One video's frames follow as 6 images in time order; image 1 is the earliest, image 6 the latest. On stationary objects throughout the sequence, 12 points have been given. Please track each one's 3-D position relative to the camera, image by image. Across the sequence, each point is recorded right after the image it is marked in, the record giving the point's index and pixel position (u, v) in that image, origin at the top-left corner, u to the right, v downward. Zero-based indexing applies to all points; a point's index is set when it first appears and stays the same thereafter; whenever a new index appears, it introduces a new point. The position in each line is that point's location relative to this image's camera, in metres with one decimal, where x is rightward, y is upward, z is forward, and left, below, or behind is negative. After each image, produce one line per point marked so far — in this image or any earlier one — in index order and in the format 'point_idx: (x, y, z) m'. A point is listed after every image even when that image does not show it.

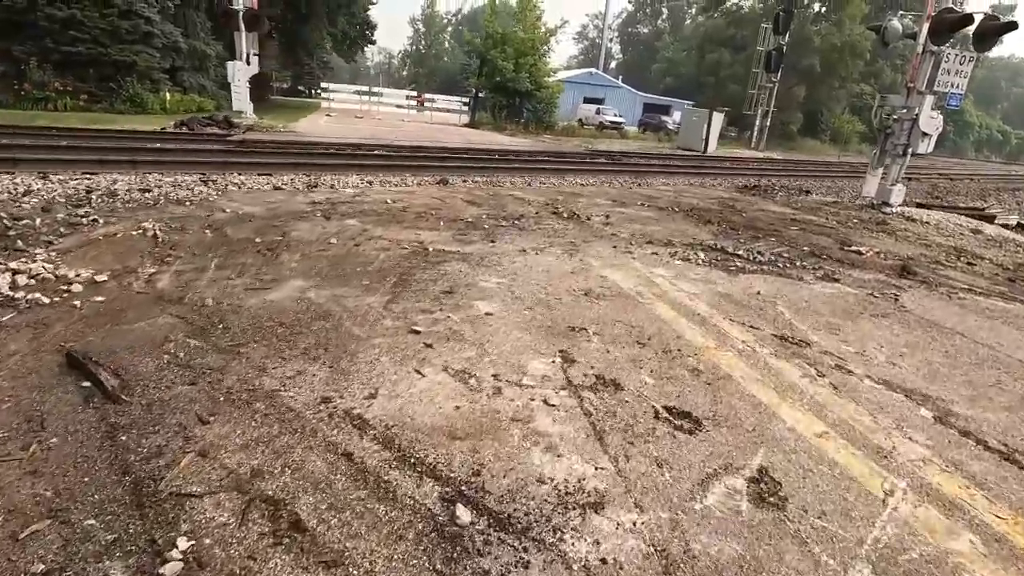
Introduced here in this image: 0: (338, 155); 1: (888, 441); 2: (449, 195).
0: (-4.4, +3.4, +13.6) m
1: (+2.1, -0.9, +3.0) m
2: (-1.1, +1.5, +8.7) m
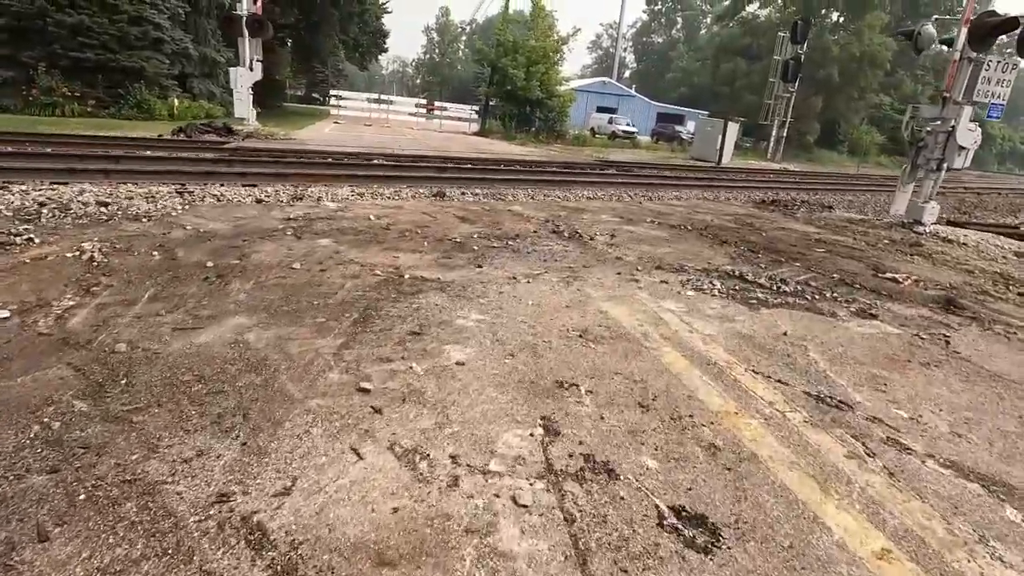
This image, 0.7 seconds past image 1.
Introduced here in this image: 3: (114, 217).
0: (-4.3, +3.0, +13.0) m
1: (+1.9, -1.2, +2.3) m
2: (-1.1, +1.2, +8.0) m
3: (-4.4, +0.8, +6.0) m
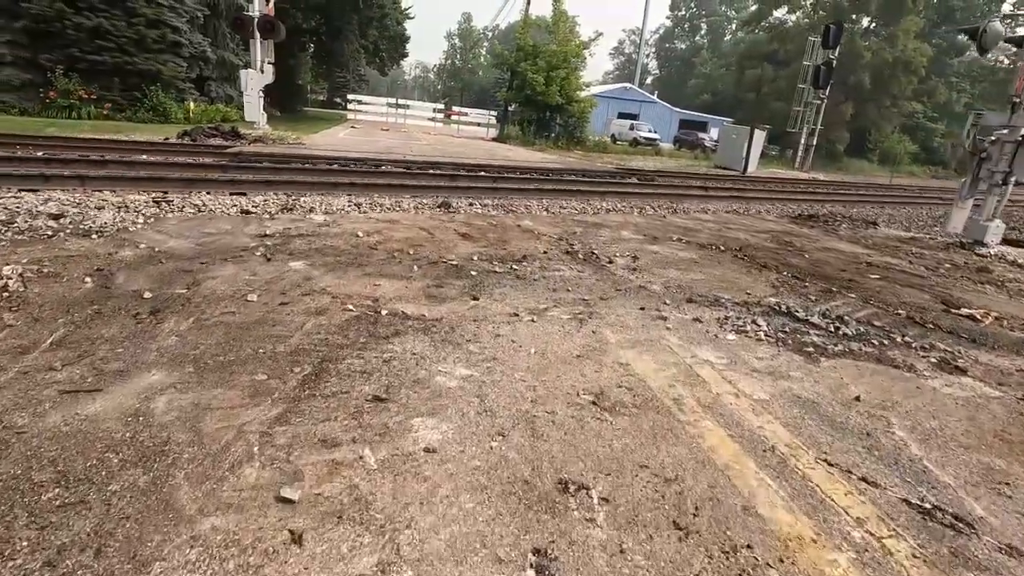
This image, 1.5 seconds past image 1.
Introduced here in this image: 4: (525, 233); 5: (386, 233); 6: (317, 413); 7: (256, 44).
0: (-4.0, +2.7, +12.3) m
1: (+1.8, -1.5, +1.3) m
2: (-1.0, +0.9, +7.2) m
3: (-4.4, +0.5, +5.2) m
4: (+0.2, +0.7, +7.1) m
5: (-1.5, +0.6, +6.4) m
6: (-1.0, -0.6, +2.8) m
7: (-9.4, +8.9, +19.7) m
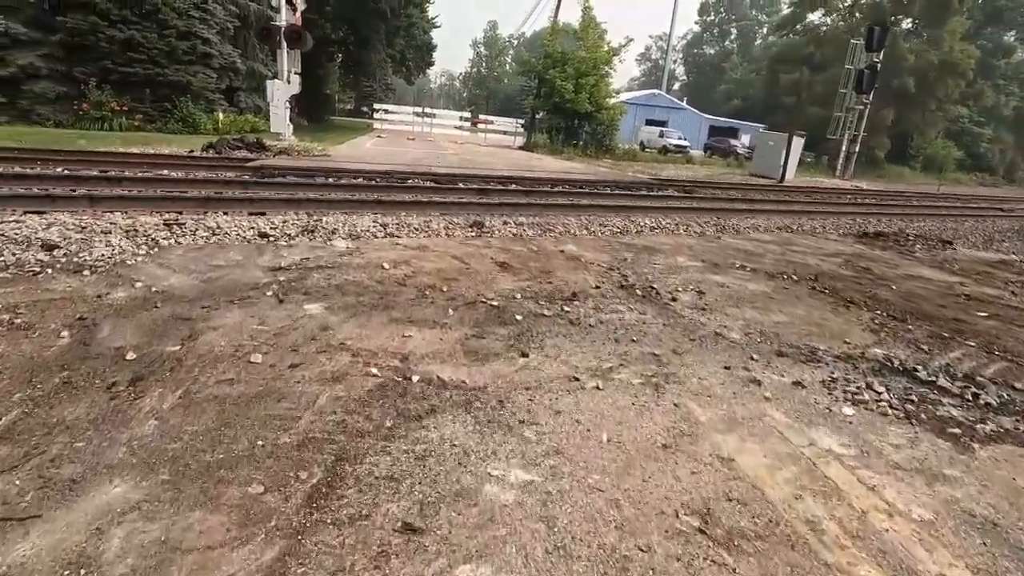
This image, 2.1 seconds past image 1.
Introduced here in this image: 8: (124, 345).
0: (-3.2, +2.3, +11.6) m
1: (+2.1, -1.8, +0.4) m
2: (-0.4, +0.4, +6.4) m
3: (-4.0, +0.2, +4.6) m
4: (+0.7, +0.3, +6.3) m
5: (-1.0, +0.2, +5.6) m
6: (-0.7, -1.0, +2.0) m
7: (-8.3, +8.4, +19.3) m
8: (-2.5, -0.4, +3.5) m
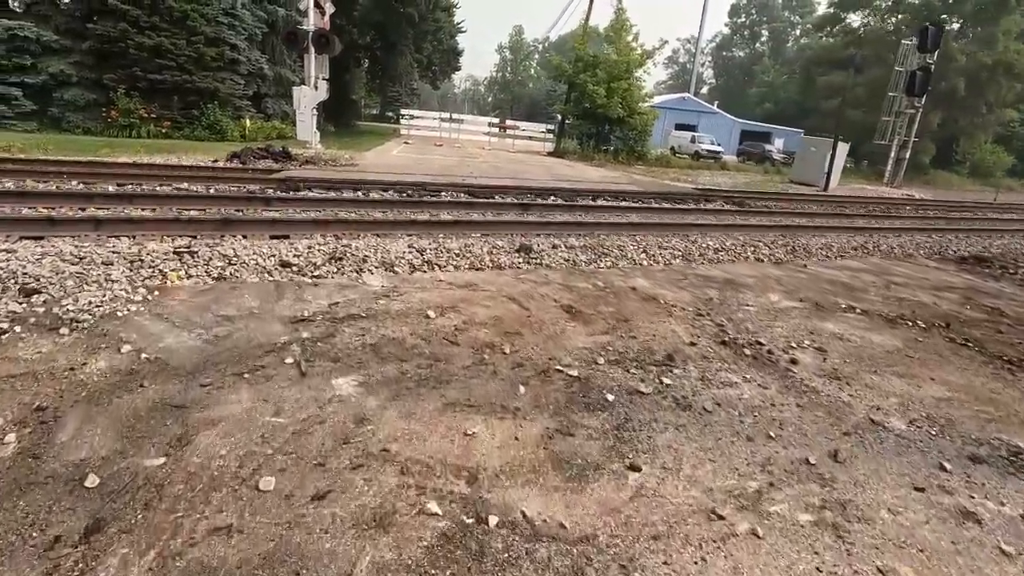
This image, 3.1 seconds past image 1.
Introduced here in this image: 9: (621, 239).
0: (-2.4, +1.8, +10.7) m
1: (+2.5, -2.3, -0.8) m
2: (+0.2, 0.0, +5.4) m
3: (-3.4, -0.2, +3.7) m
4: (+1.3, -0.2, +5.2) m
5: (-0.4, -0.2, +4.6) m
6: (-0.2, -1.4, +1.0) m
7: (-7.0, +7.9, +18.7) m
8: (-2.0, -0.8, +2.5) m
9: (+1.9, +0.8, +9.2) m
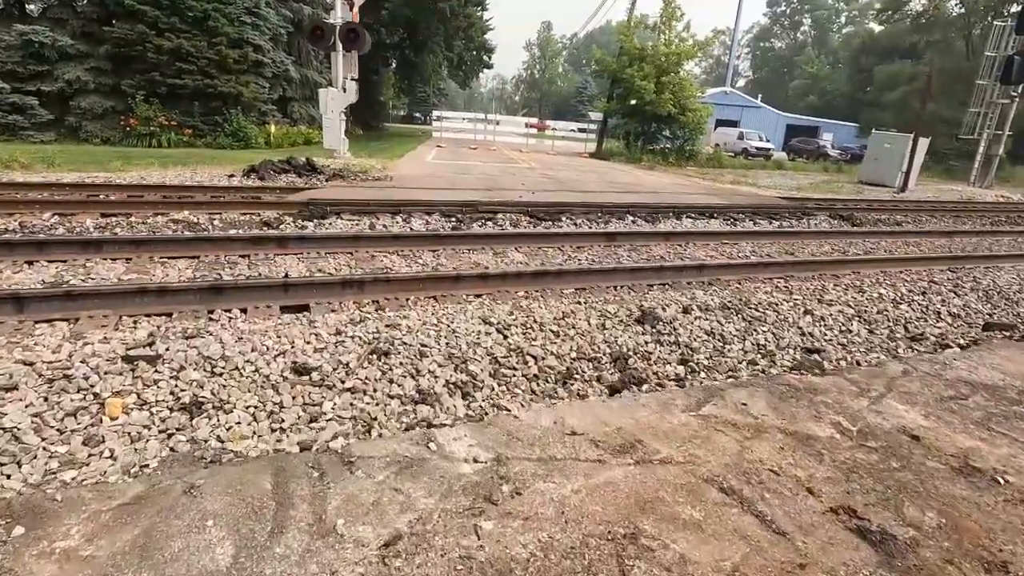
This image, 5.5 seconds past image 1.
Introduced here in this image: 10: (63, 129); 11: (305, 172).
0: (-1.0, +0.9, +8.3) m
1: (+3.2, -3.1, -3.4) m
2: (+1.3, -0.9, +2.9) m
3: (-2.4, -1.1, +1.4) m
4: (+2.4, -1.0, +2.7) m
5: (+0.6, -1.1, +2.1) m
6: (+0.6, -2.3, -1.5) m
7: (-5.4, +7.1, +16.5) m
8: (-1.0, -1.7, +0.1) m
9: (+3.1, 0.0, +6.6) m
10: (-16.3, +5.7, +19.4) m
11: (-5.3, +3.0, +13.7) m
